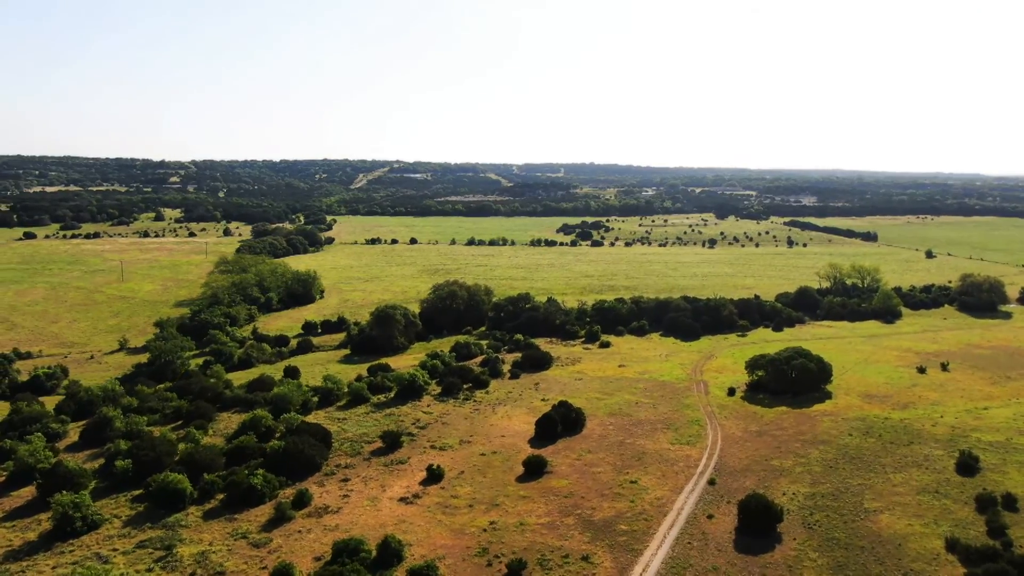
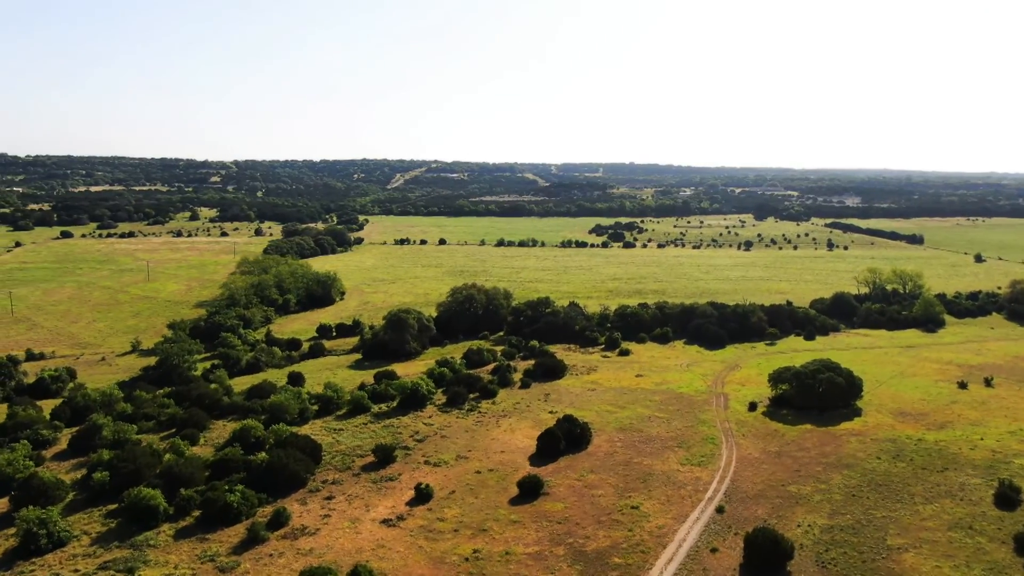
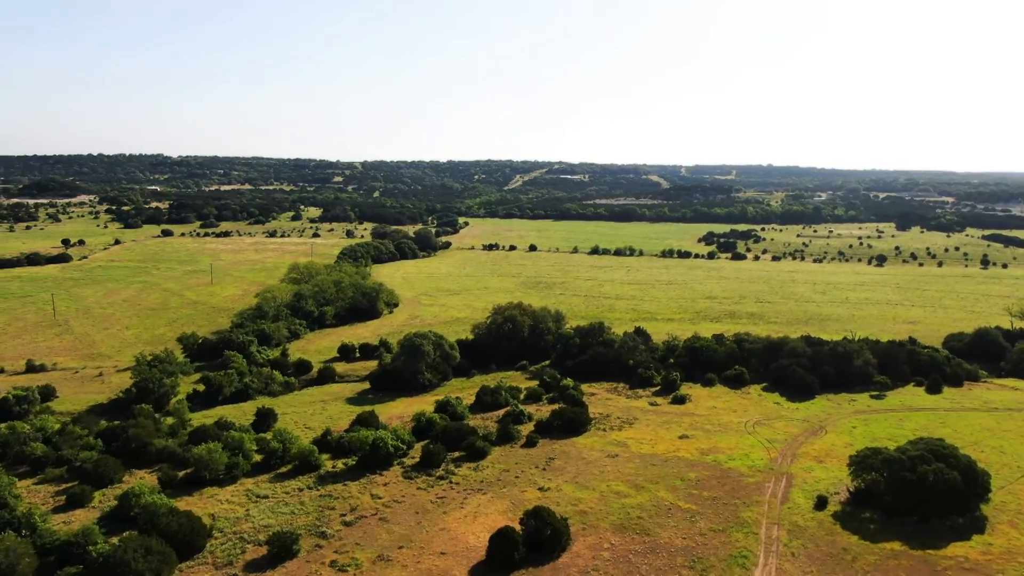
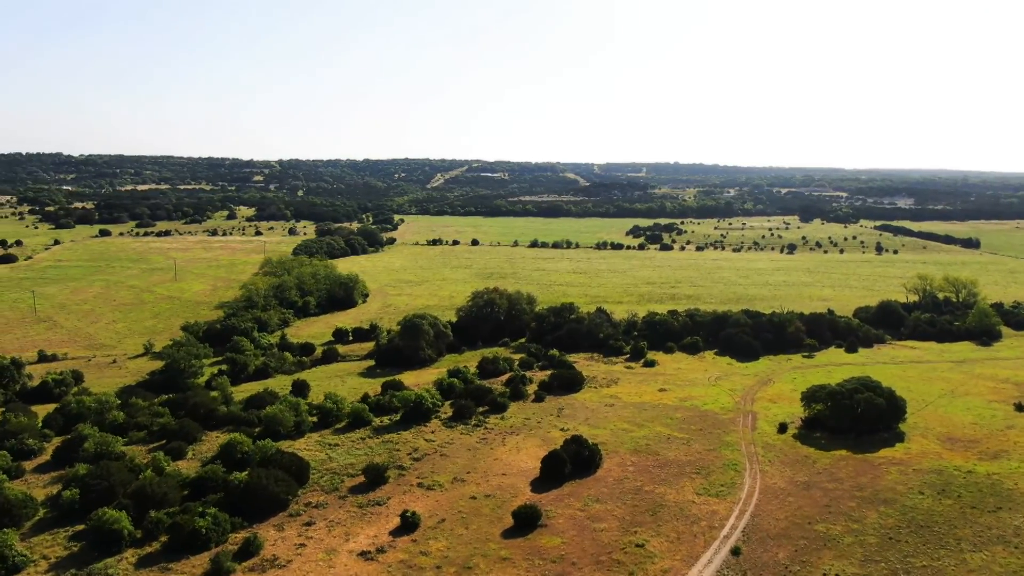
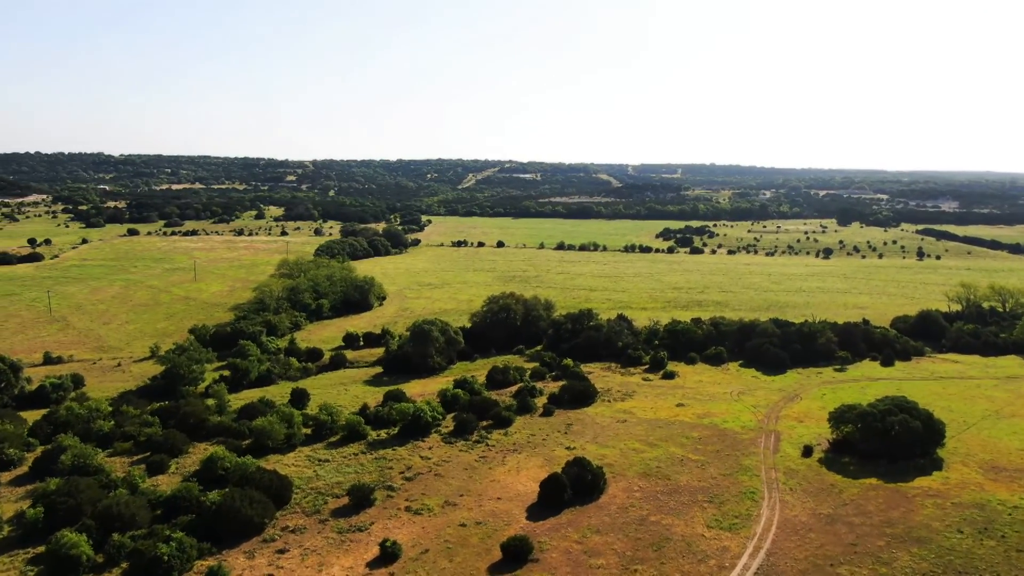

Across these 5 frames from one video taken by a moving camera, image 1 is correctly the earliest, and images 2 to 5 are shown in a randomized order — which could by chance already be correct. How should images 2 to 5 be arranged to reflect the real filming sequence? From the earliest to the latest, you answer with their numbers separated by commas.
2, 4, 5, 3
